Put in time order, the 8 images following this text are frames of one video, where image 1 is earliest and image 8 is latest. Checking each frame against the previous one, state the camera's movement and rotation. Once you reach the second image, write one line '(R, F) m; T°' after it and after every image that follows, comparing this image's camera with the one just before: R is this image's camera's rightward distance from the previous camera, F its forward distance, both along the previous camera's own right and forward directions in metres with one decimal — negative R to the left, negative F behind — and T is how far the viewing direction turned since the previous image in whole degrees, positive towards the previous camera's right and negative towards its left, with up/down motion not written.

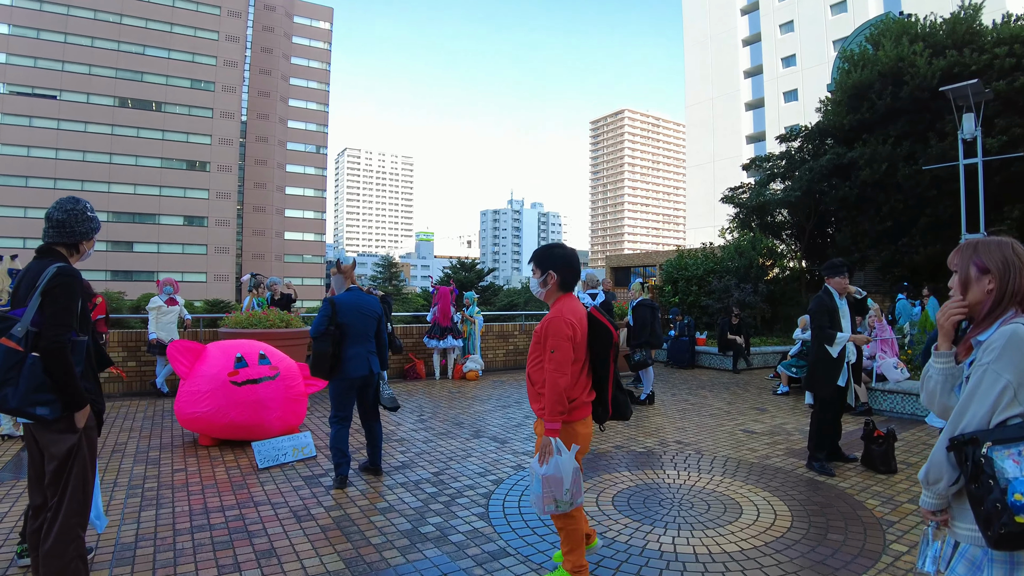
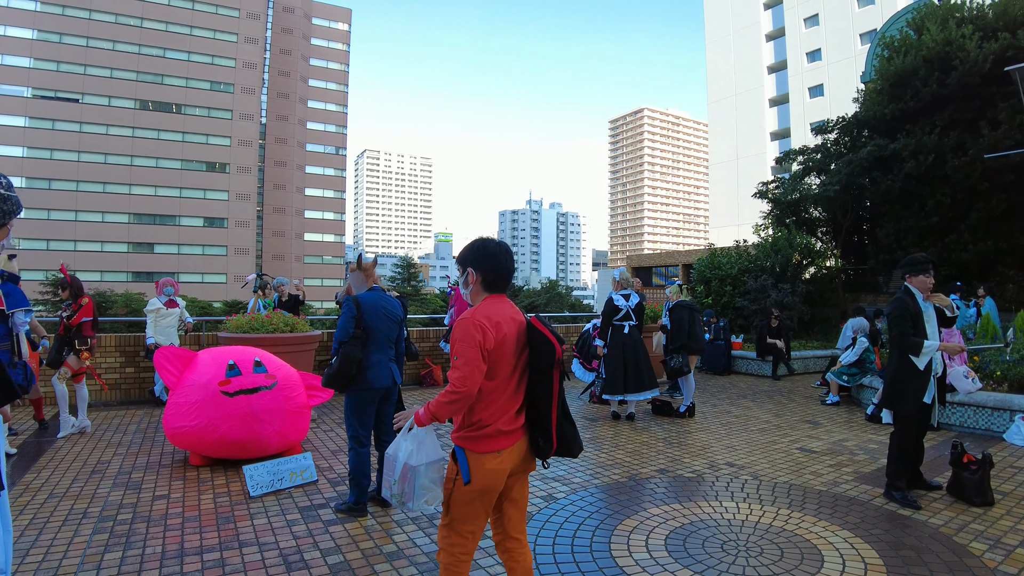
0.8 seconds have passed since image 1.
(-0.1, +0.7) m; -2°
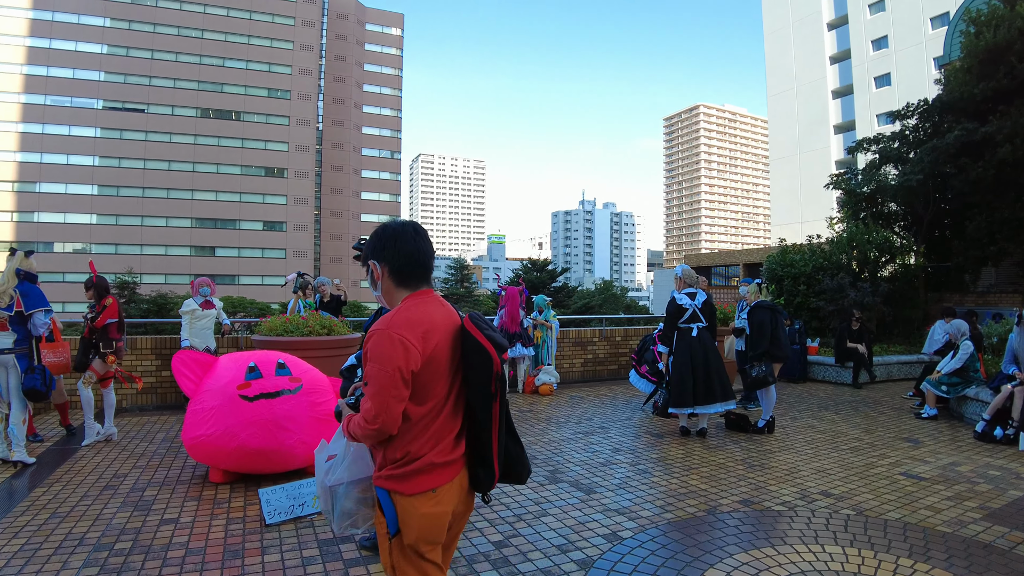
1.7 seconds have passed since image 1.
(0.0, +0.7) m; -5°
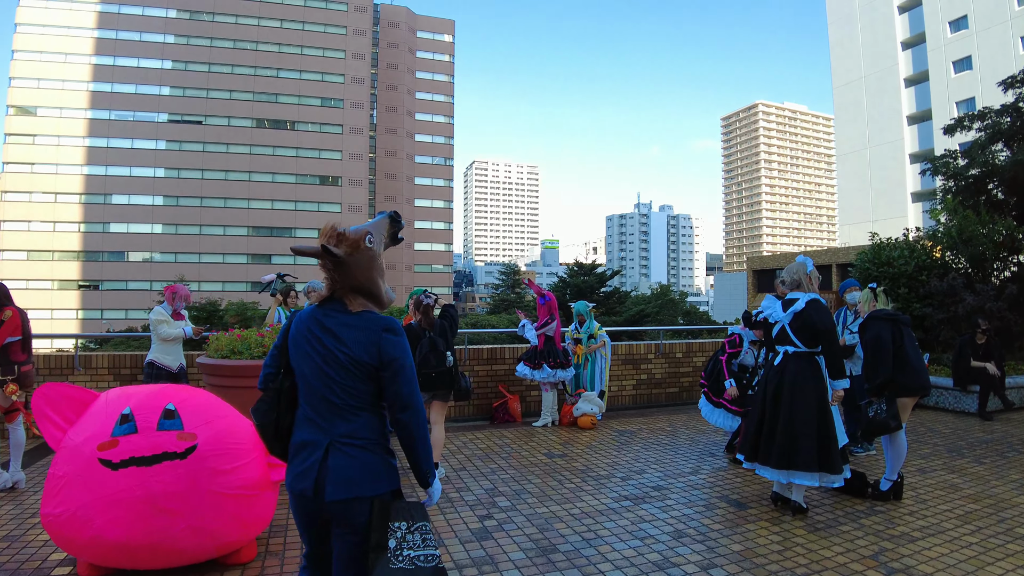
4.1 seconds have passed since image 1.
(+0.3, +1.7) m; -6°
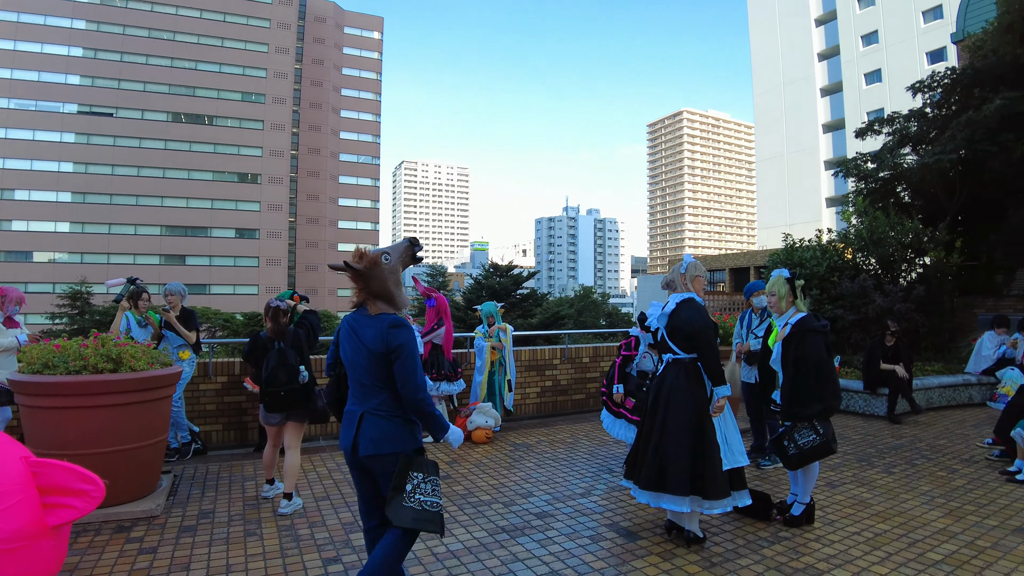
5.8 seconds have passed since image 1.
(+0.6, +0.8) m; +6°
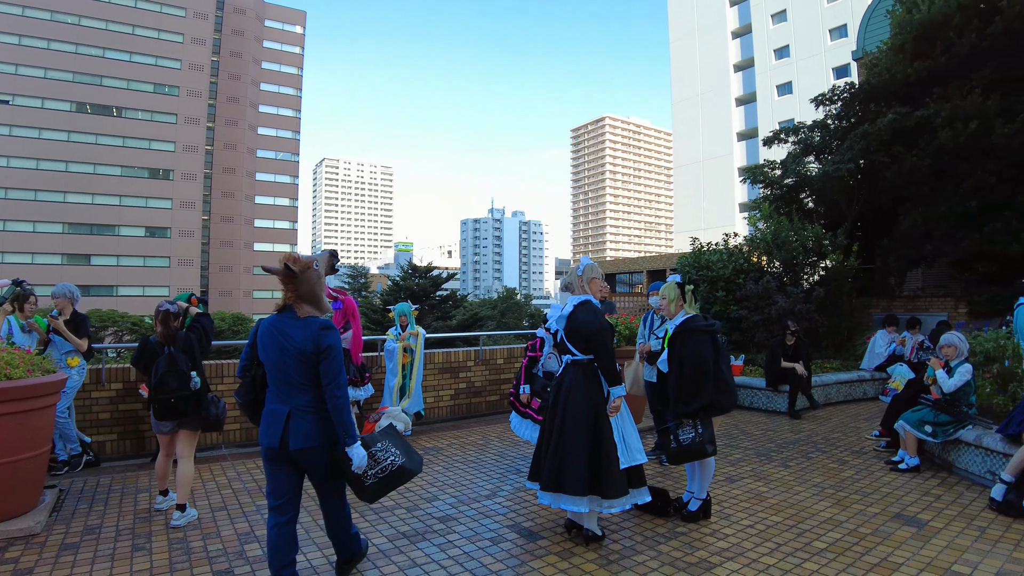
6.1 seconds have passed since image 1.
(+0.3, +0.1) m; +6°
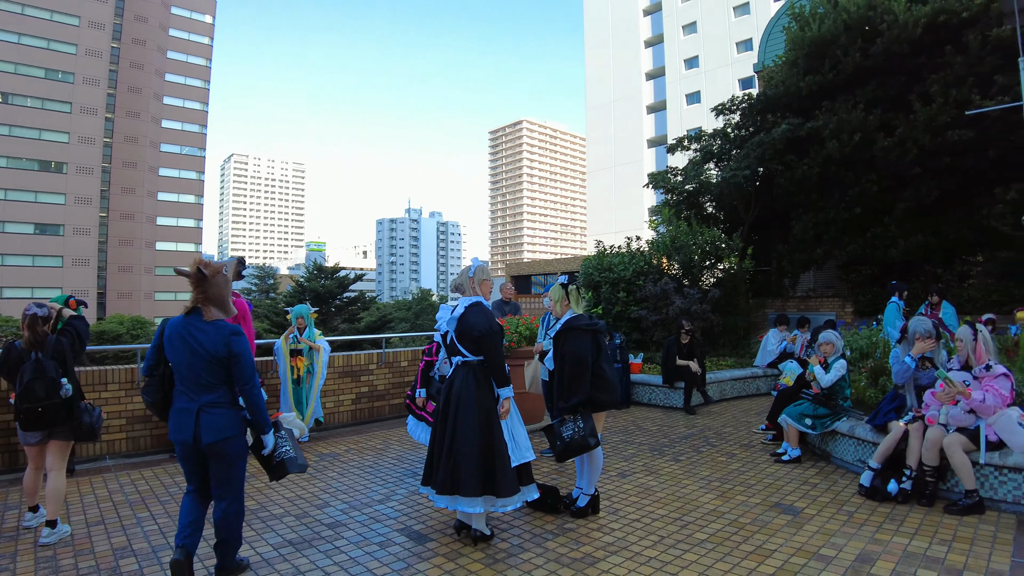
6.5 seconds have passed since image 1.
(+0.3, 0.0) m; +7°
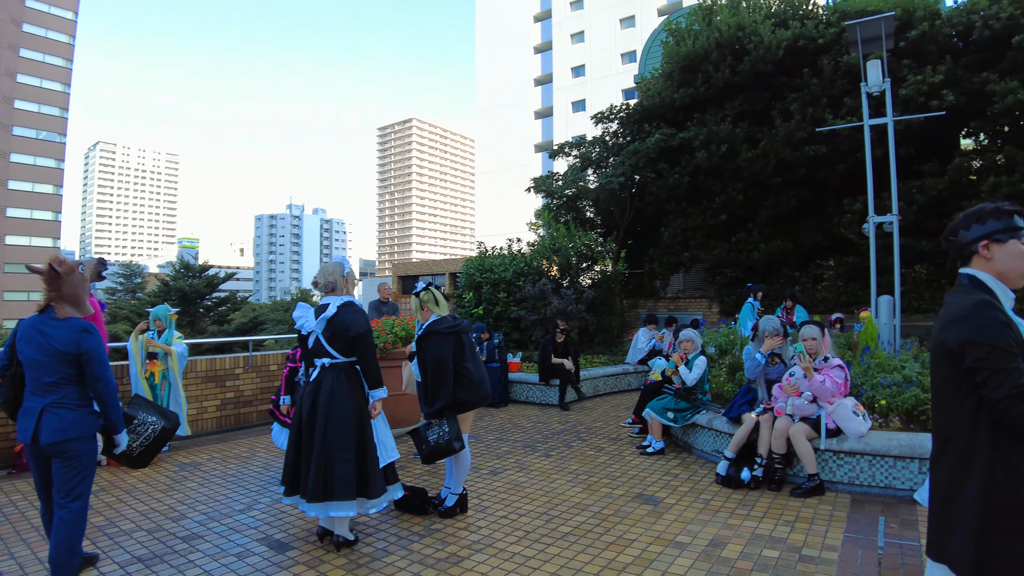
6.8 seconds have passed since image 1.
(+0.2, 0.0) m; +10°
